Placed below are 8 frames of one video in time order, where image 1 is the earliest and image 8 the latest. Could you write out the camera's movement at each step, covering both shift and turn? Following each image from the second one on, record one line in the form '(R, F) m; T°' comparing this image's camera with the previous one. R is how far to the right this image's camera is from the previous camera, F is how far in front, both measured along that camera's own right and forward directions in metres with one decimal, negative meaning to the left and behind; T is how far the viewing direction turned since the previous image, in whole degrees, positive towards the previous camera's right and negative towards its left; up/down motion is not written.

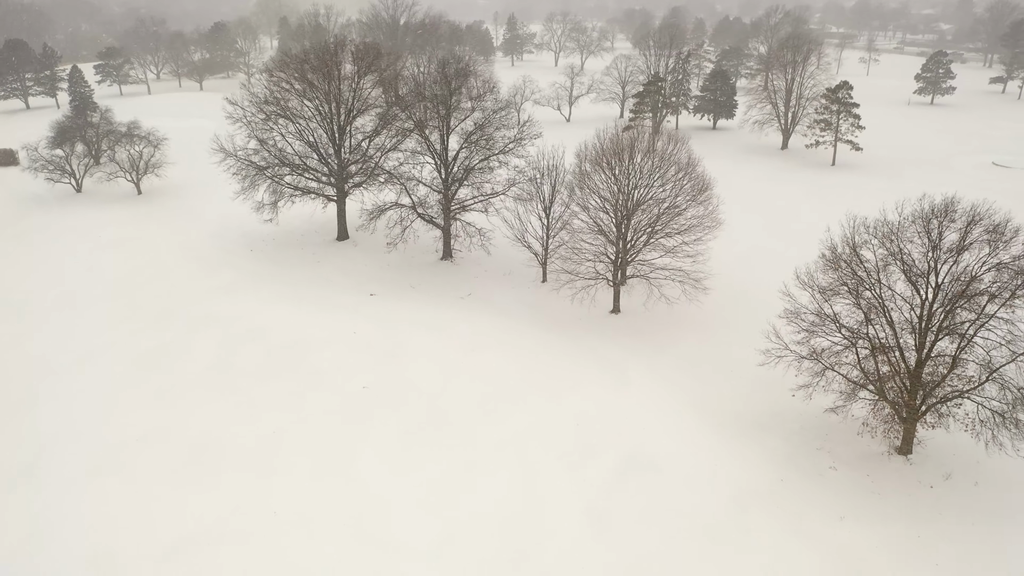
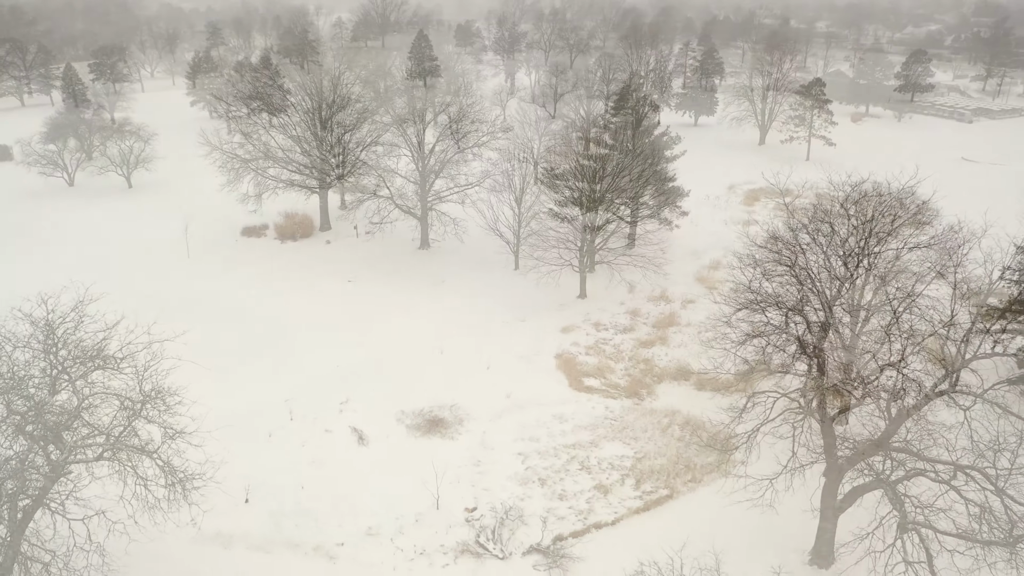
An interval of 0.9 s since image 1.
(+0.9, -0.8) m; 0°
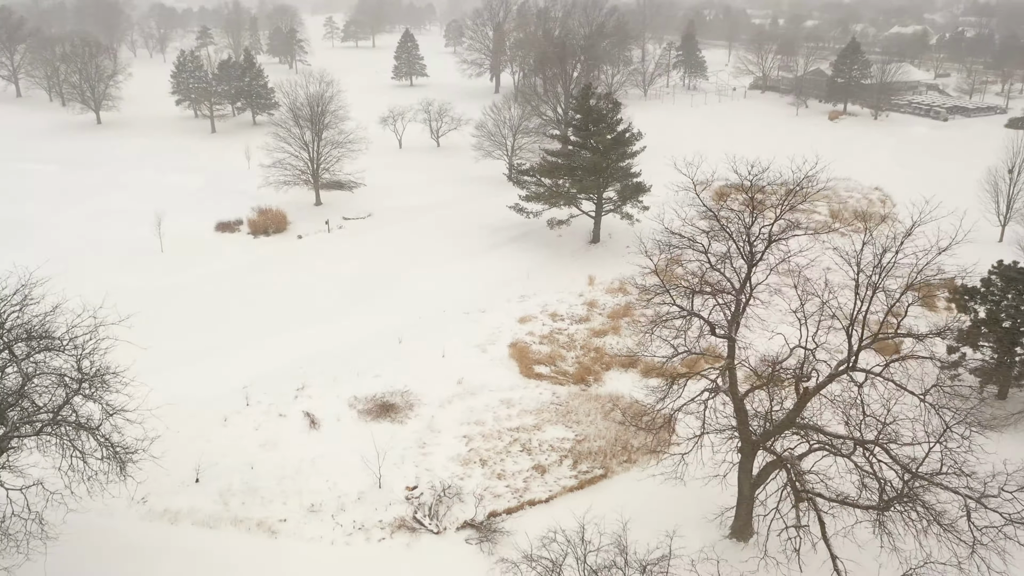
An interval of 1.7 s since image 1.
(+0.9, -0.5) m; 0°
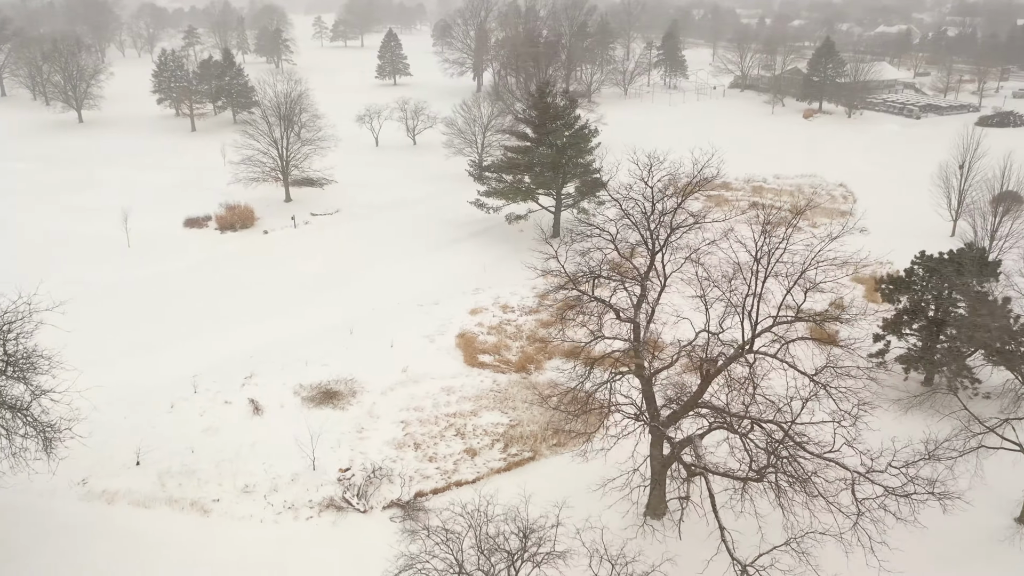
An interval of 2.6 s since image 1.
(+1.1, -0.5) m; 0°
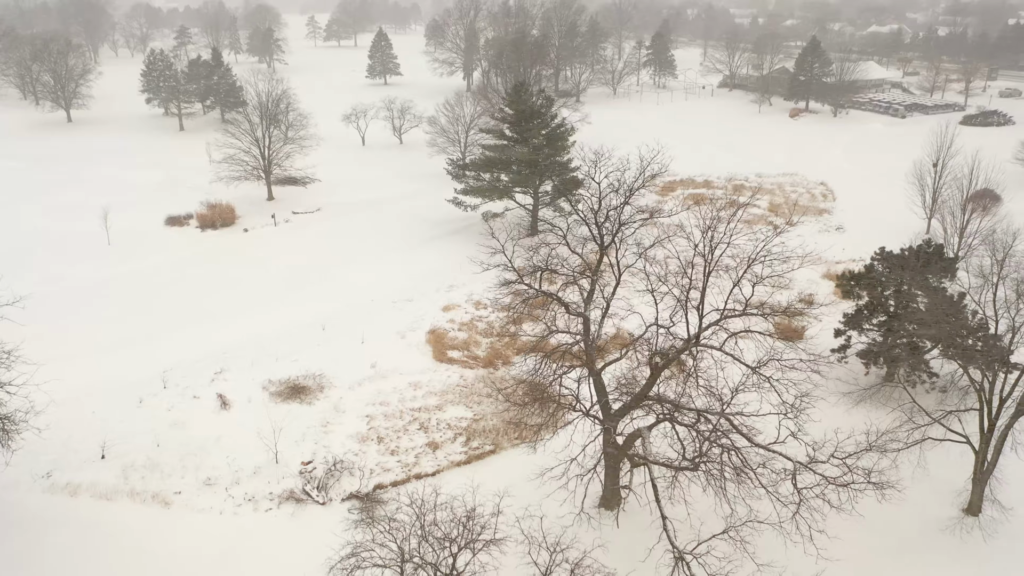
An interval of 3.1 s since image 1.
(+0.6, -0.2) m; 0°
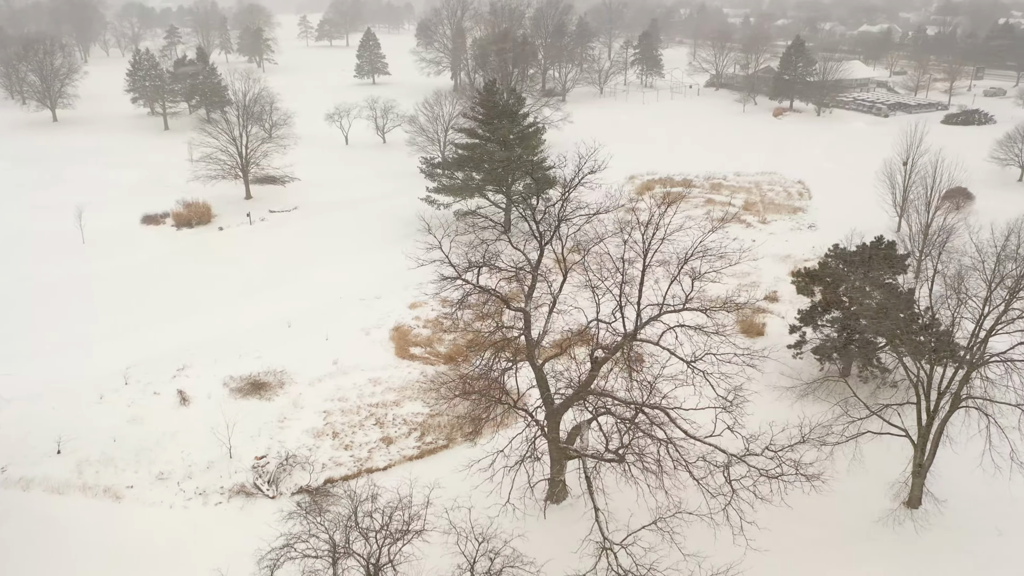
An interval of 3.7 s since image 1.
(+0.8, -0.1) m; 0°
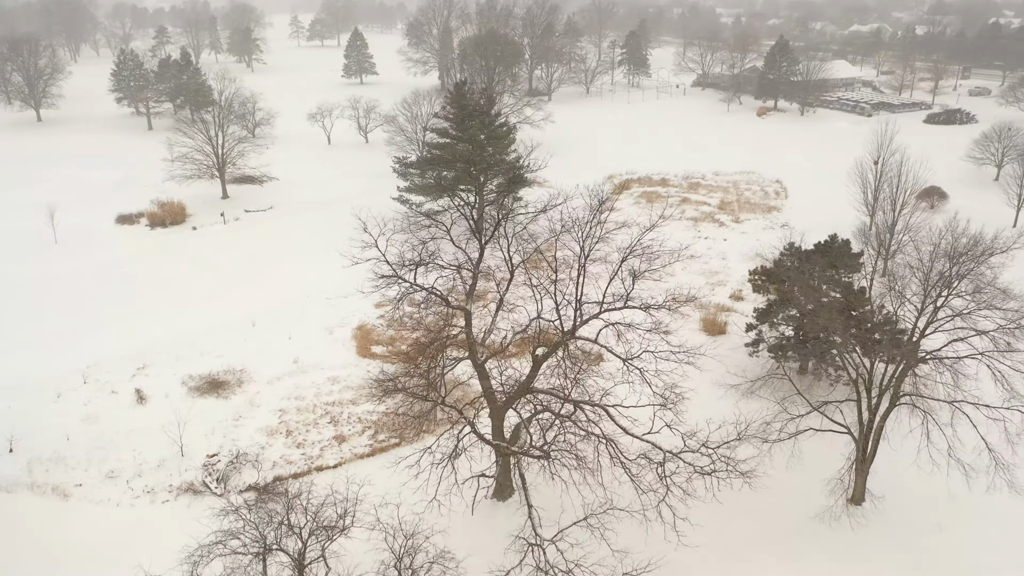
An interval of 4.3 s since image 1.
(+0.8, -0.1) m; 0°
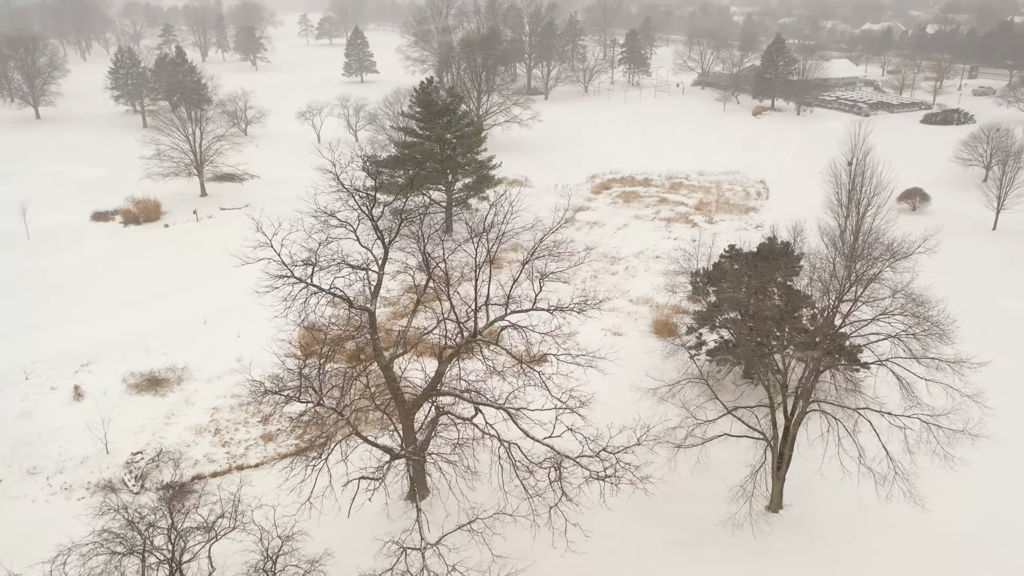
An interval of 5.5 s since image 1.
(+1.6, +0.1) m; -1°
